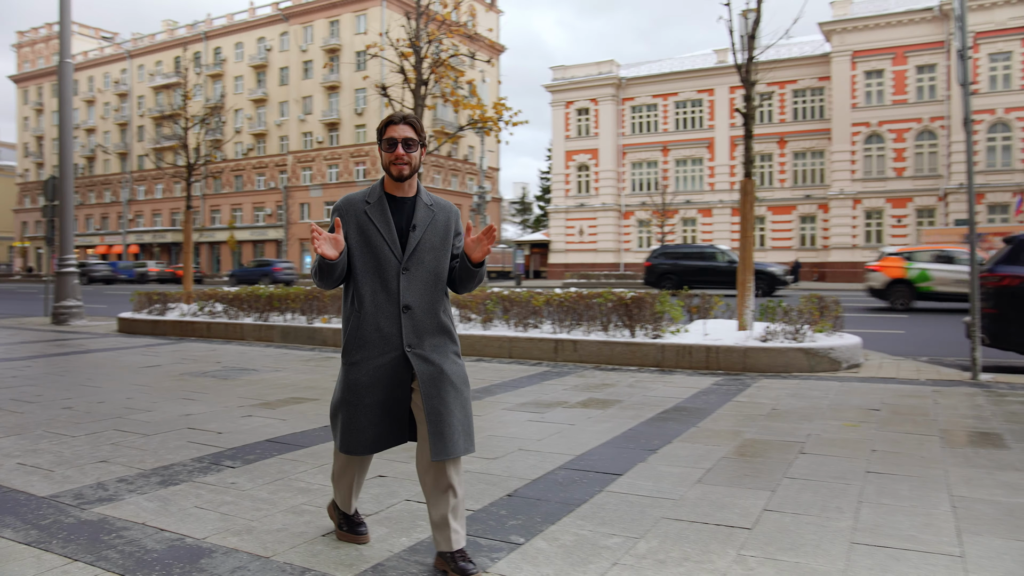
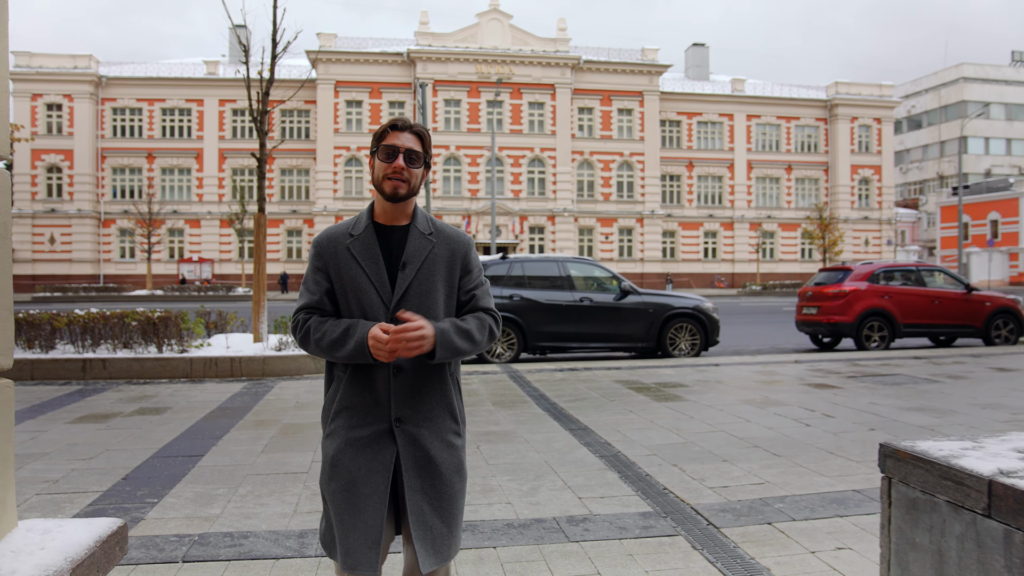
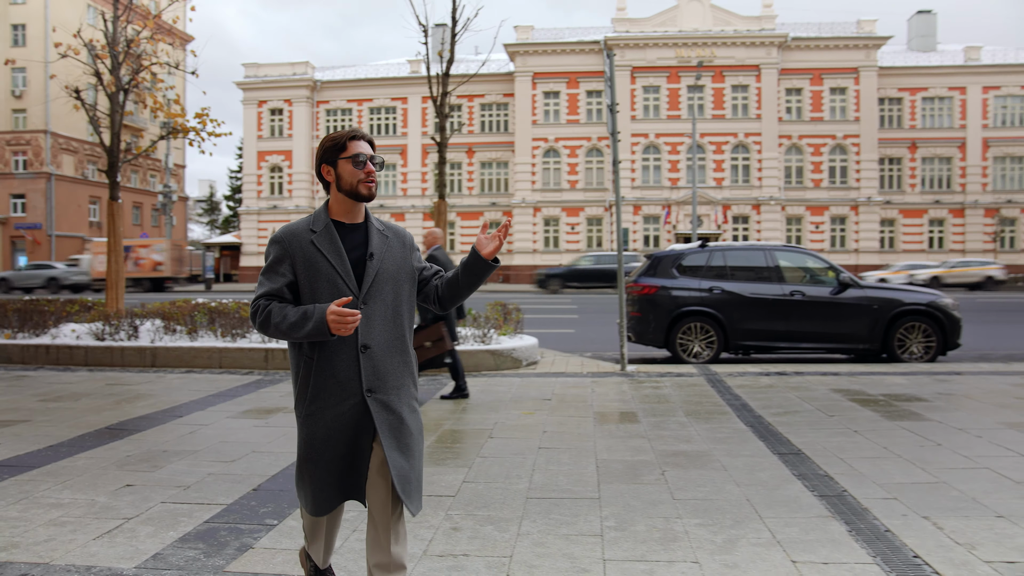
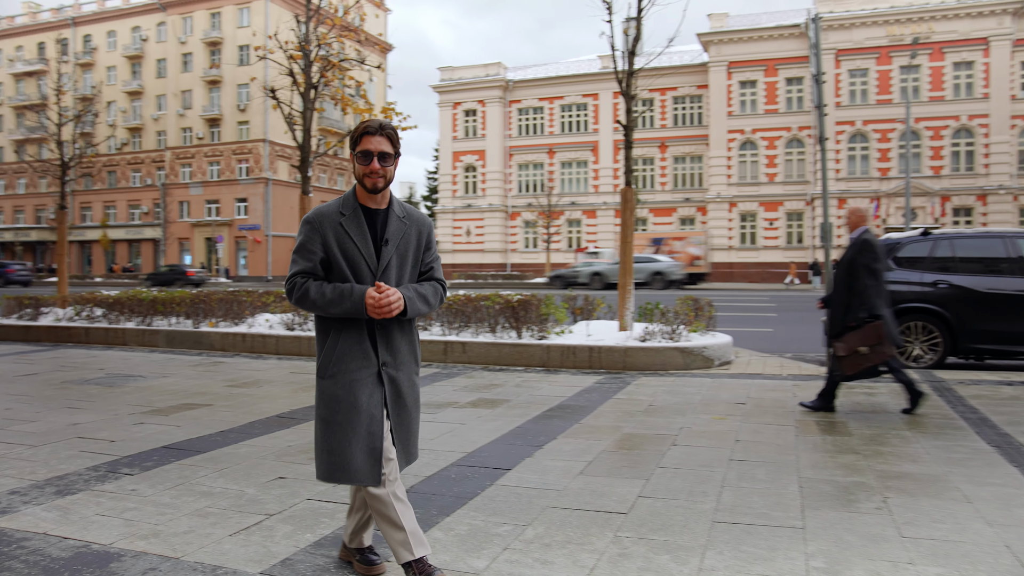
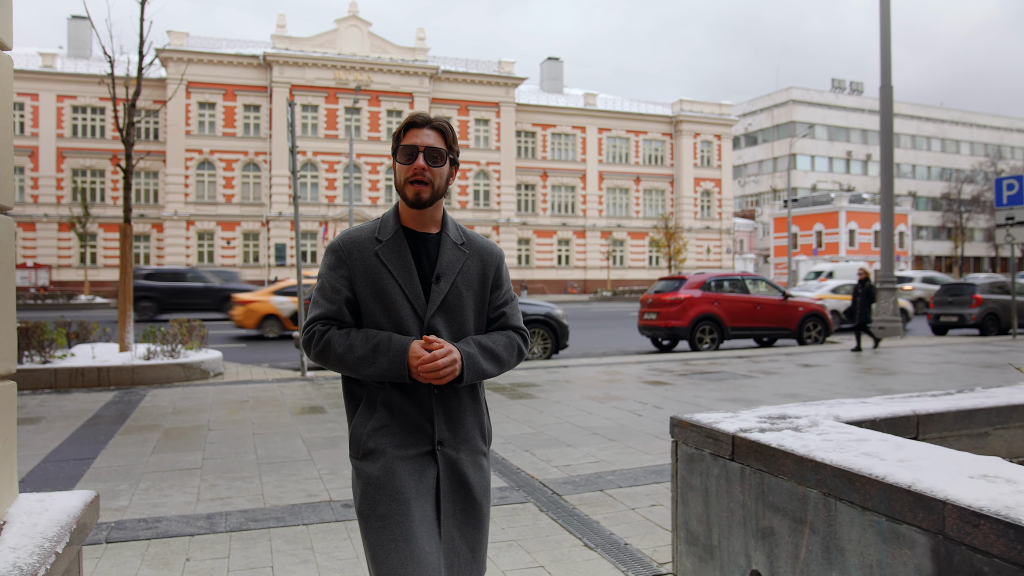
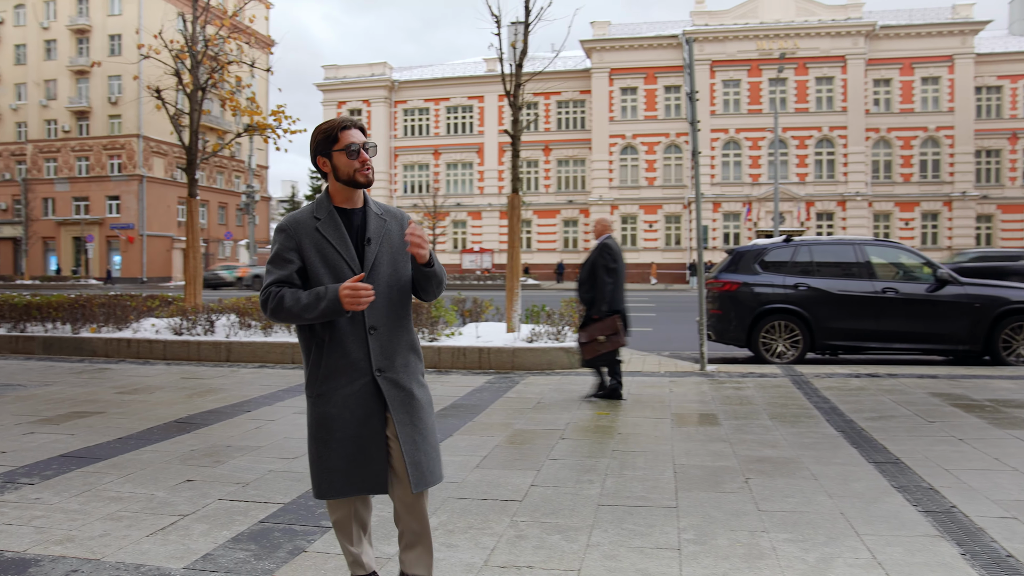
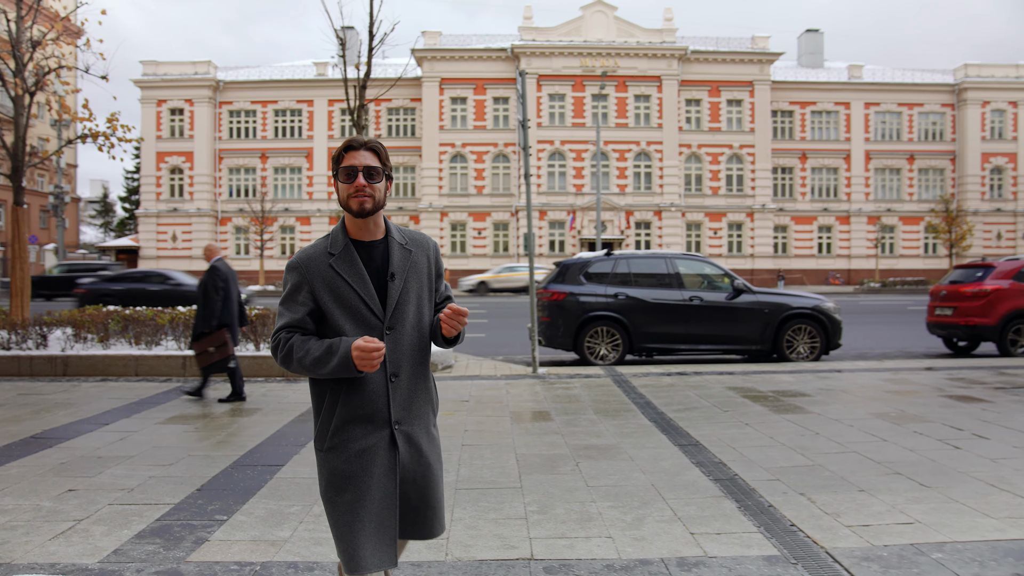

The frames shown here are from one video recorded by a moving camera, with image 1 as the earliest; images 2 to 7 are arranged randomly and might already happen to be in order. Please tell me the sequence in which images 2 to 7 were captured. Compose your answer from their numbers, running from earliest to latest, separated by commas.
4, 6, 3, 7, 2, 5
